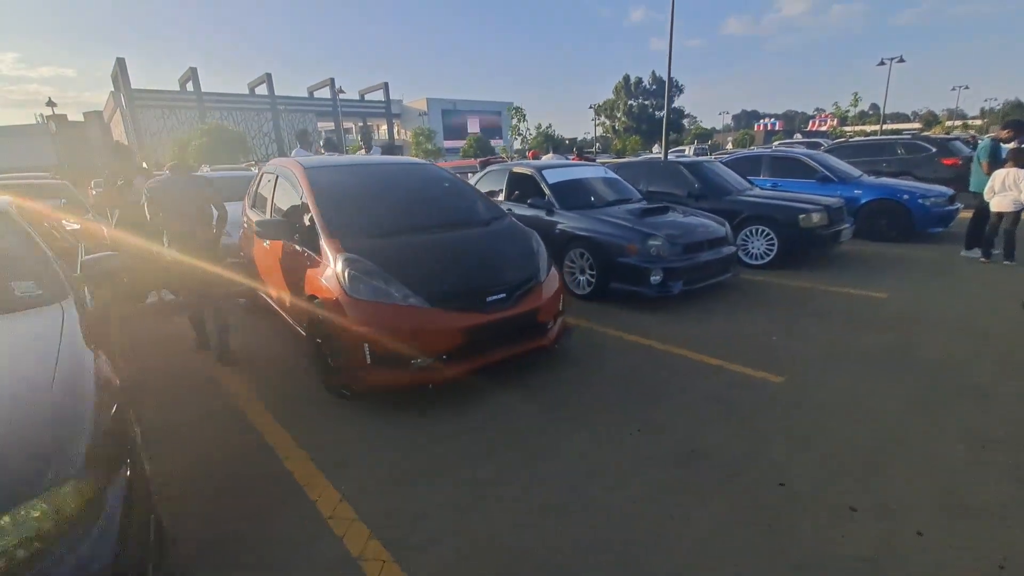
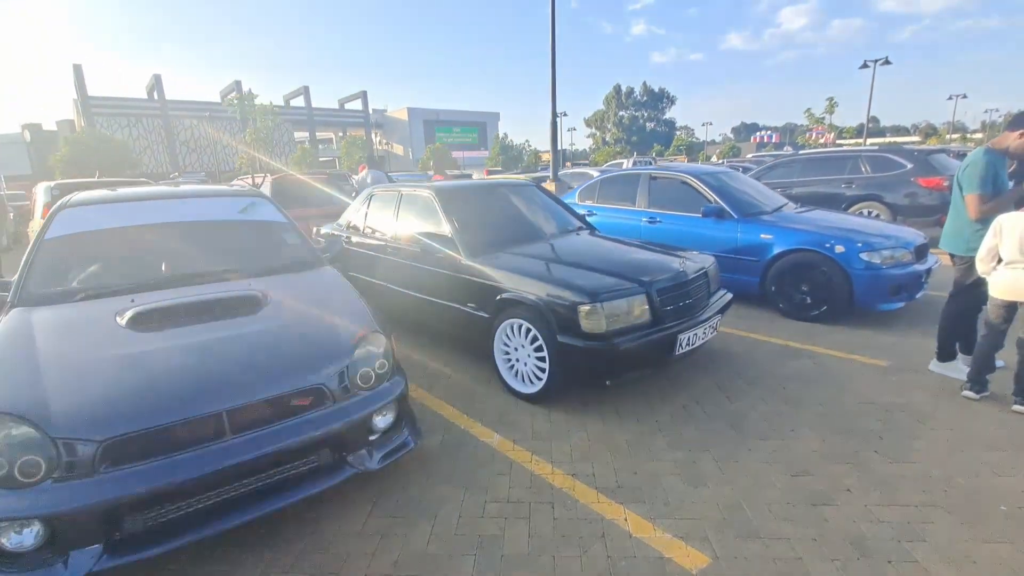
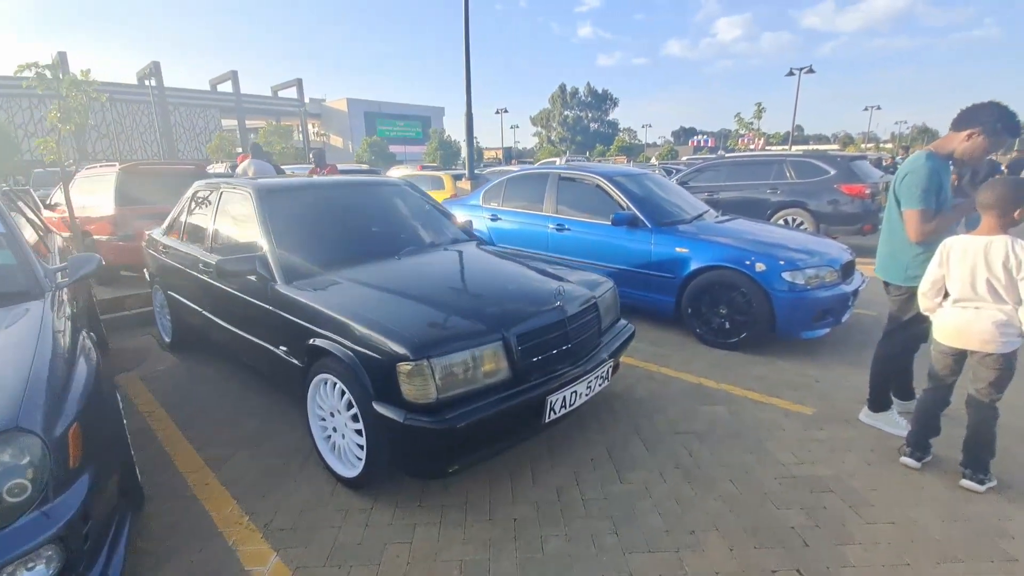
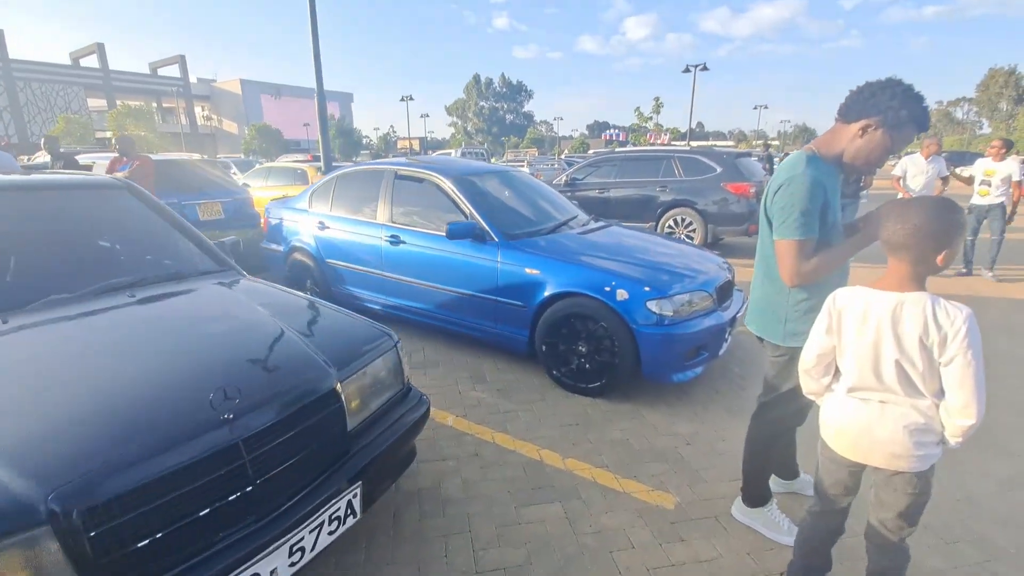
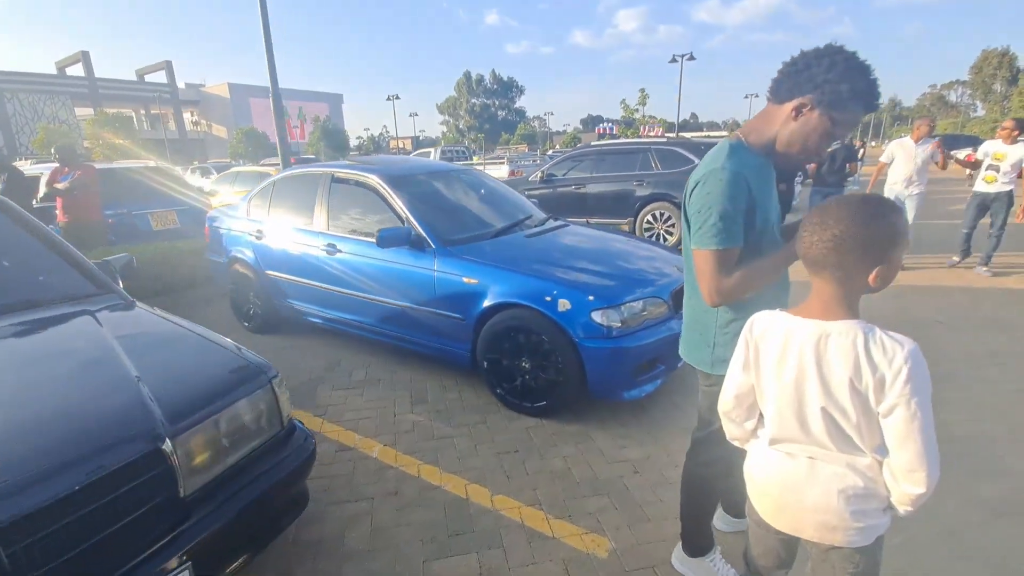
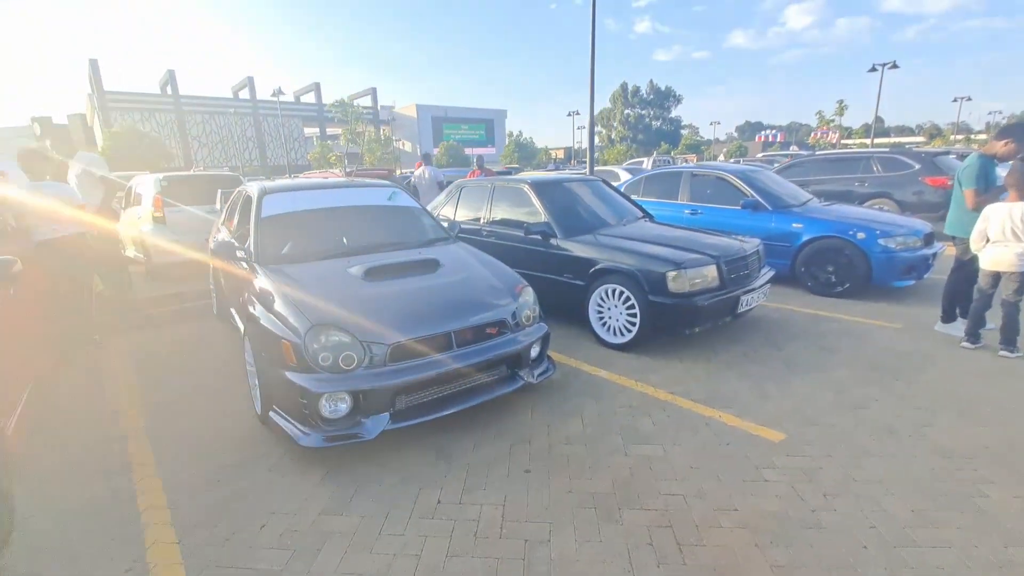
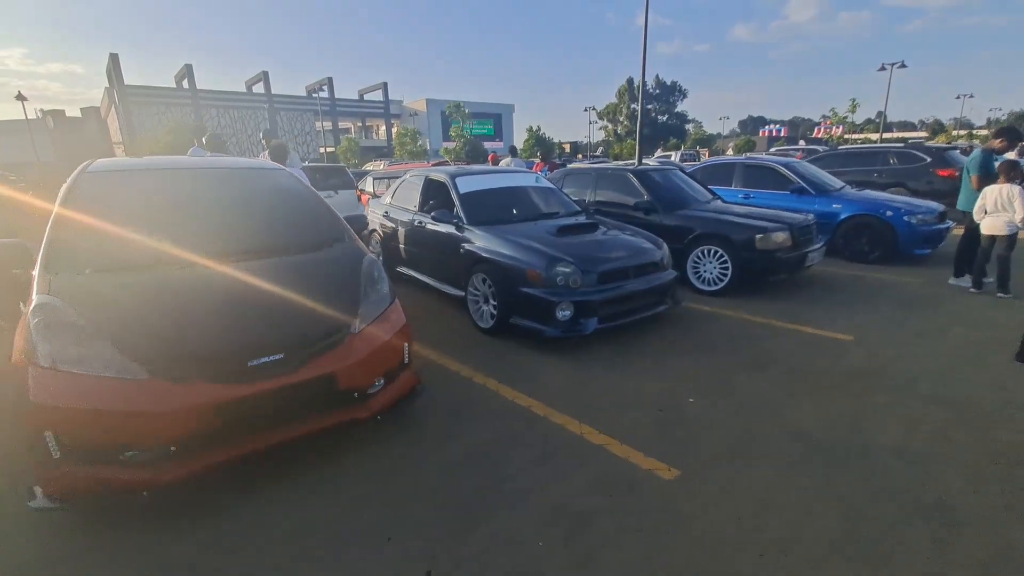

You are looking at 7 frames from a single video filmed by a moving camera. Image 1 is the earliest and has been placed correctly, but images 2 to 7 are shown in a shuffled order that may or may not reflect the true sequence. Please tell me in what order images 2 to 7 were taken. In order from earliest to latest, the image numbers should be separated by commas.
7, 6, 2, 3, 4, 5
